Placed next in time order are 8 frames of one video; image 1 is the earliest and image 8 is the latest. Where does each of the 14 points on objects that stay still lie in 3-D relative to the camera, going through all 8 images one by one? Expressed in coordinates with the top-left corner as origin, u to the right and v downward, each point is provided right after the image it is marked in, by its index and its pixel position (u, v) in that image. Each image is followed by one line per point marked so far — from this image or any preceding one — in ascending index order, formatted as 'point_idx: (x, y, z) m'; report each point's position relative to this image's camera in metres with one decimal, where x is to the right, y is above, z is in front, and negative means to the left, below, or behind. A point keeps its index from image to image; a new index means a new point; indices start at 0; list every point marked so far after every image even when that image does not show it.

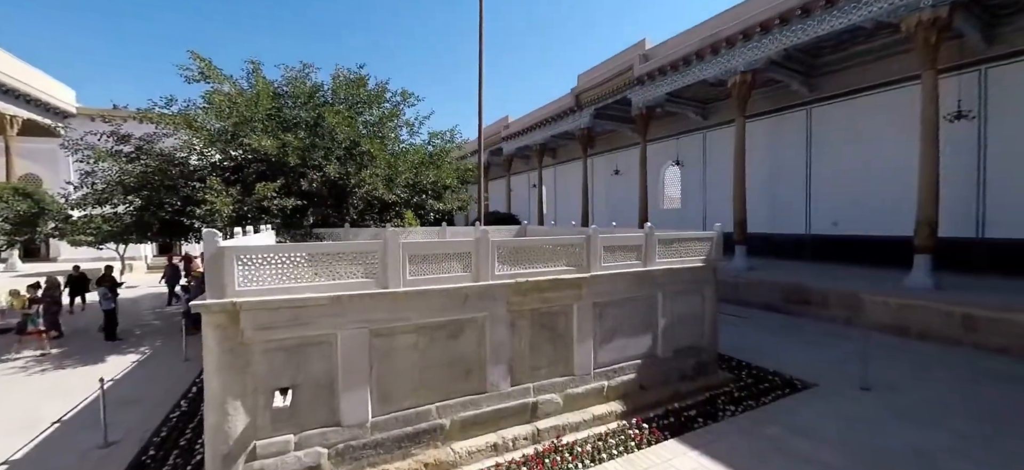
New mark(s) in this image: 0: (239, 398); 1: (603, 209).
0: (-2.0, -1.2, +3.2) m
1: (+3.4, +1.0, +16.3) m
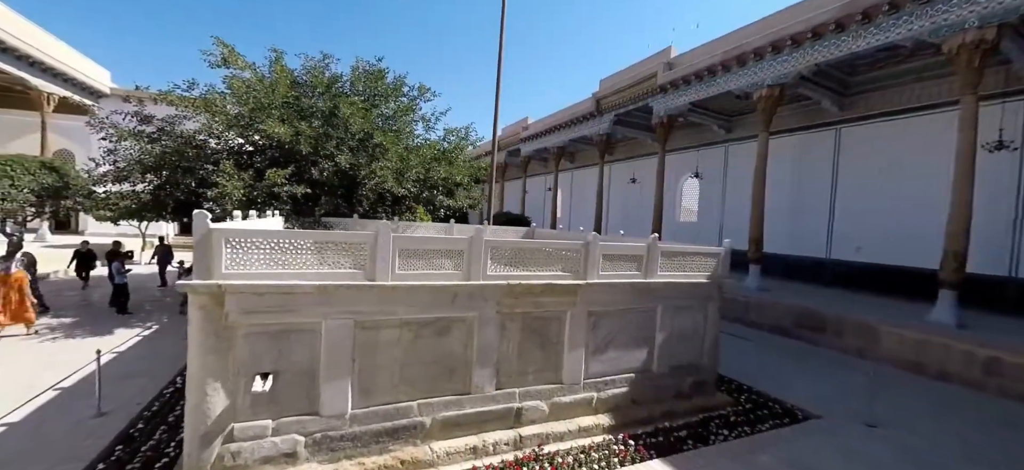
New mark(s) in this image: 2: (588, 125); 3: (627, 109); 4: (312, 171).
0: (-2.2, -1.1, +3.2) m
1: (+3.9, +0.7, +16.1) m
2: (+2.5, +3.6, +13.9) m
3: (+3.3, +3.7, +12.5) m
4: (-3.6, +1.1, +7.6) m
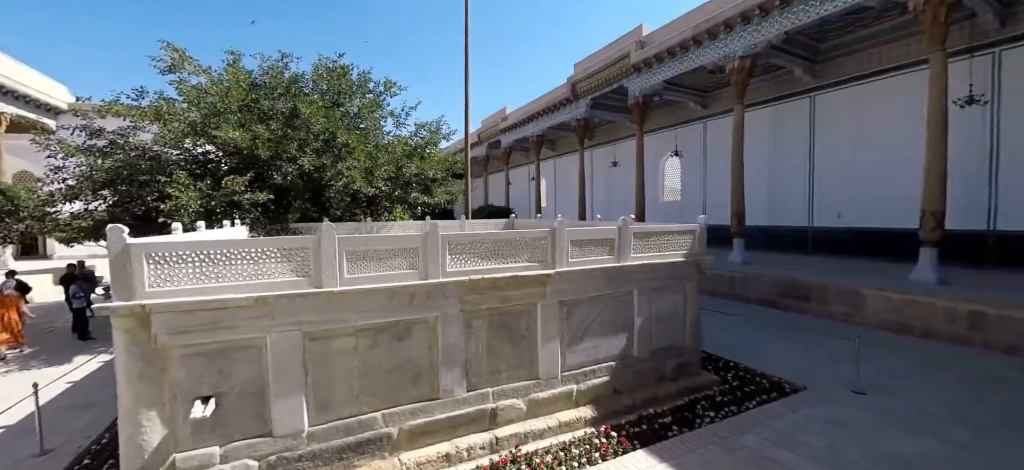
0: (-2.4, -1.2, +2.9) m
1: (+3.3, +1.3, +15.9) m
2: (+1.7, +4.0, +13.7) m
3: (+2.6, +4.1, +12.3) m
4: (-4.1, +1.0, +7.3) m
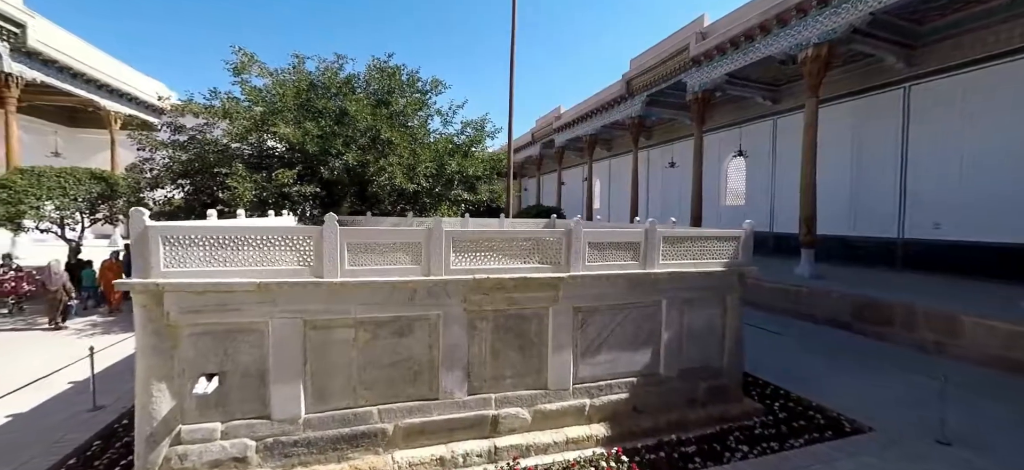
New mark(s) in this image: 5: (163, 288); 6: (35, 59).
0: (-2.5, -1.1, +3.1) m
1: (+5.2, +1.1, +15.1) m
2: (+3.4, +3.8, +13.1) m
3: (+4.0, +3.9, +11.6) m
4: (-3.4, +1.2, +7.6) m
5: (-2.4, -0.4, +3.0) m
6: (-11.4, +4.1, +10.1) m
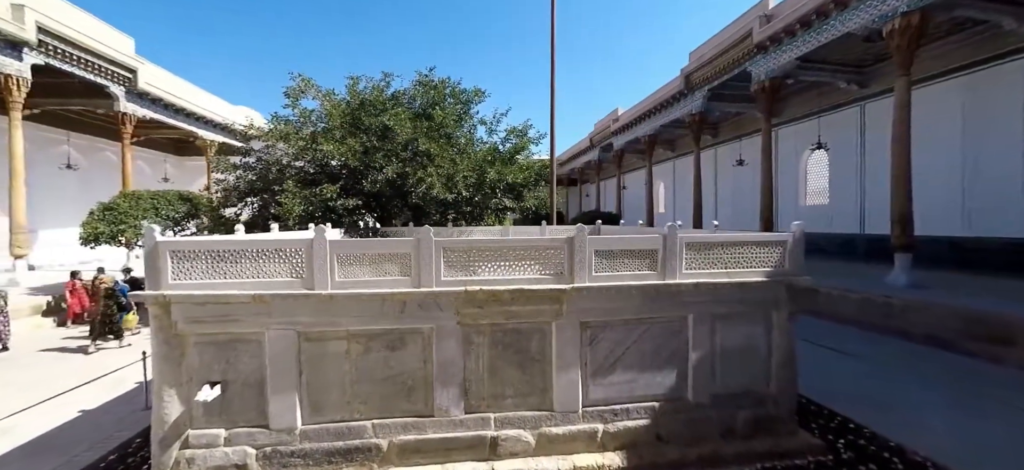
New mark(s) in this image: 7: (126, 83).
0: (-2.6, -1.2, +3.3) m
1: (+7.0, +0.9, +13.8) m
2: (+4.8, +3.7, +12.2) m
3: (+5.2, +3.8, +10.6) m
4: (-2.7, +1.0, +7.9) m
5: (-2.5, -0.5, +3.2) m
6: (-10.2, +3.7, +11.8) m
7: (-9.9, +3.9, +11.0) m
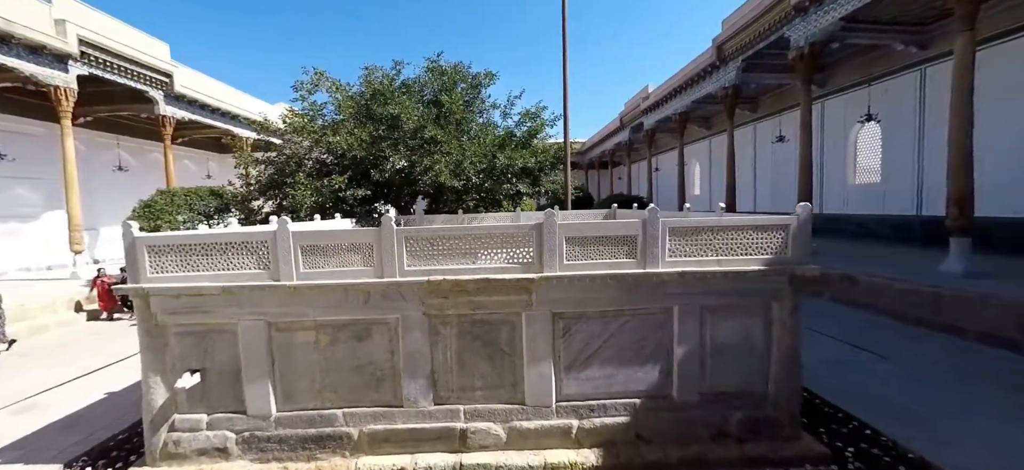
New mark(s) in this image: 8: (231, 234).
0: (-2.9, -1.1, +3.5) m
1: (+7.8, +1.5, +12.8) m
2: (+5.4, +4.1, +11.4) m
3: (+5.6, +4.2, +9.8) m
4: (-2.5, +1.2, +8.0) m
5: (-2.8, -0.4, +3.3) m
6: (-9.6, +4.0, +12.6) m
7: (-9.5, +4.1, +11.7) m
8: (-2.2, 0.0, +3.3) m
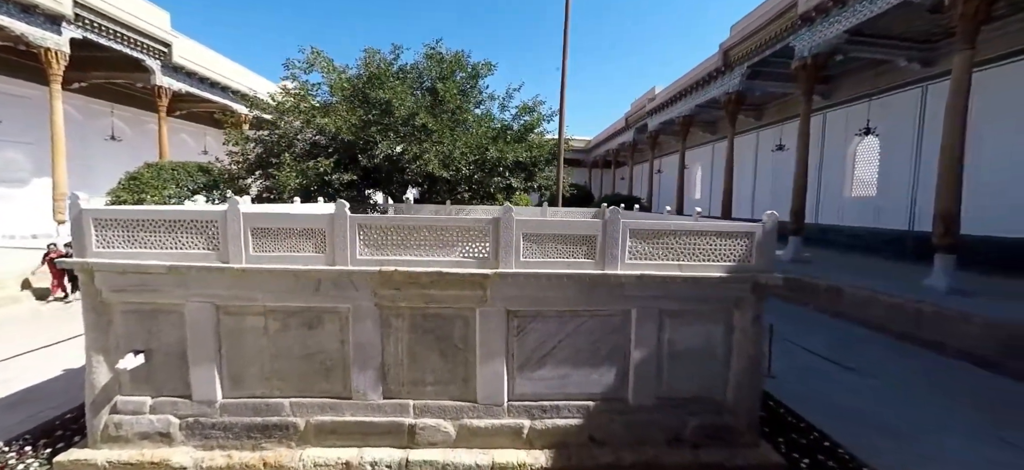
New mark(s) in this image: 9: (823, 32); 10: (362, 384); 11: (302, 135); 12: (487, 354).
0: (-3.2, -0.9, +3.4) m
1: (+7.5, +1.3, +12.7) m
2: (+5.3, +4.1, +11.2) m
3: (+5.5, +4.1, +9.6) m
4: (-2.8, +1.4, +7.9) m
5: (-3.2, -0.2, +3.2) m
6: (-9.7, +4.6, +12.4) m
7: (-9.5, +4.7, +11.6) m
8: (-2.5, +0.2, +3.2) m
9: (+5.6, +3.9, +7.8) m
10: (-1.2, -1.2, +3.4) m
11: (-4.2, +1.9, +8.4) m
12: (-0.2, -0.9, +3.3) m
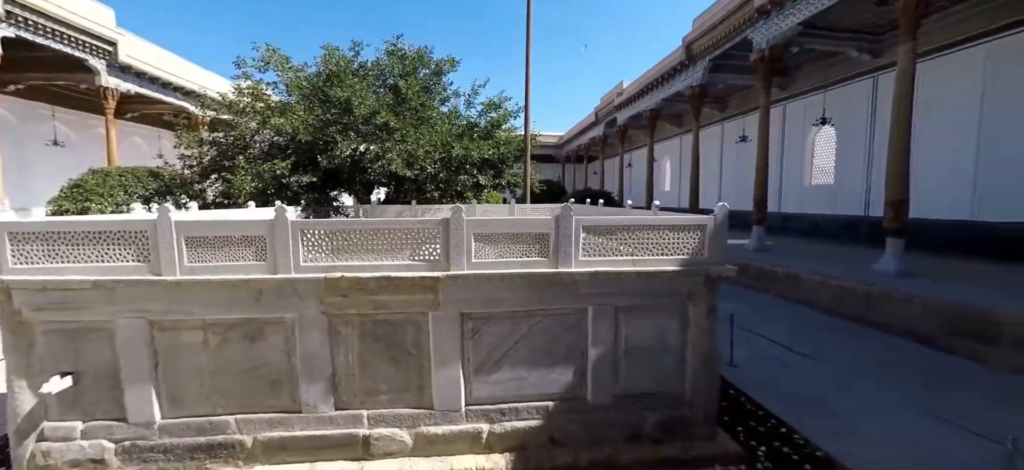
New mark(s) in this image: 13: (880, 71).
0: (-3.6, -1.0, +3.1) m
1: (+6.6, +1.6, +12.9) m
2: (+4.4, +4.3, +11.3) m
3: (+4.7, +4.3, +9.7) m
4: (-3.4, +1.3, +7.6) m
5: (-3.5, -0.4, +3.0) m
6: (-10.7, +4.4, +11.8) m
7: (-10.5, +4.5, +11.0) m
8: (-2.9, +0.1, +3.0) m
9: (+4.9, +4.1, +8.0) m
10: (-1.5, -1.2, +3.2) m
11: (-4.9, +1.8, +8.1) m
12: (-0.5, -0.9, +3.2) m
13: (+7.1, +3.4, +8.3) m
